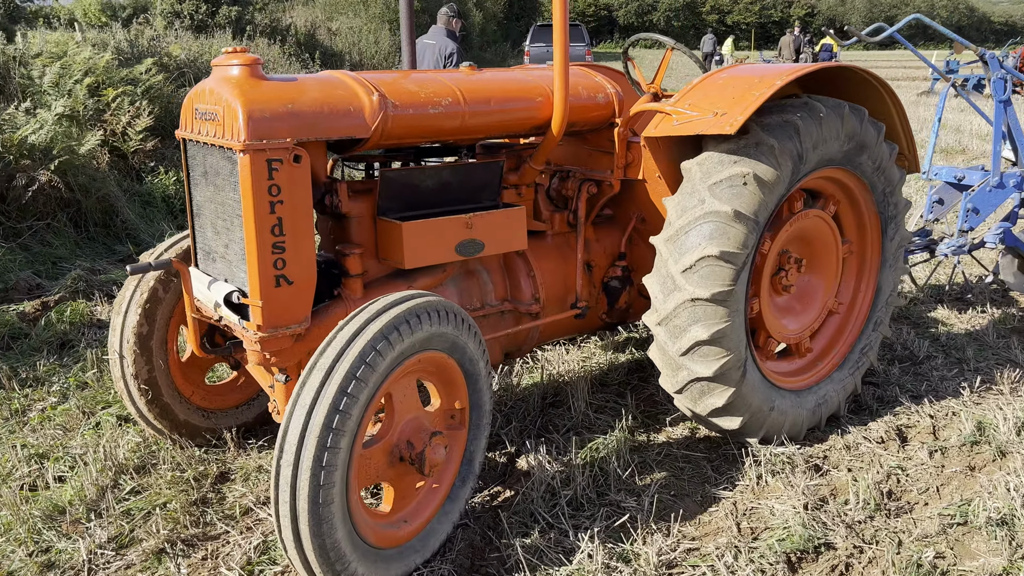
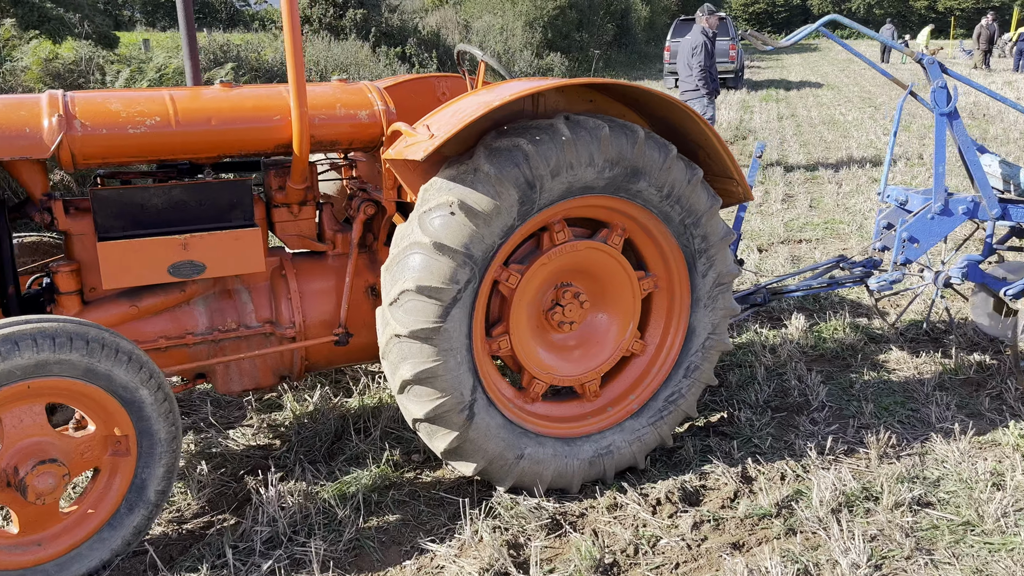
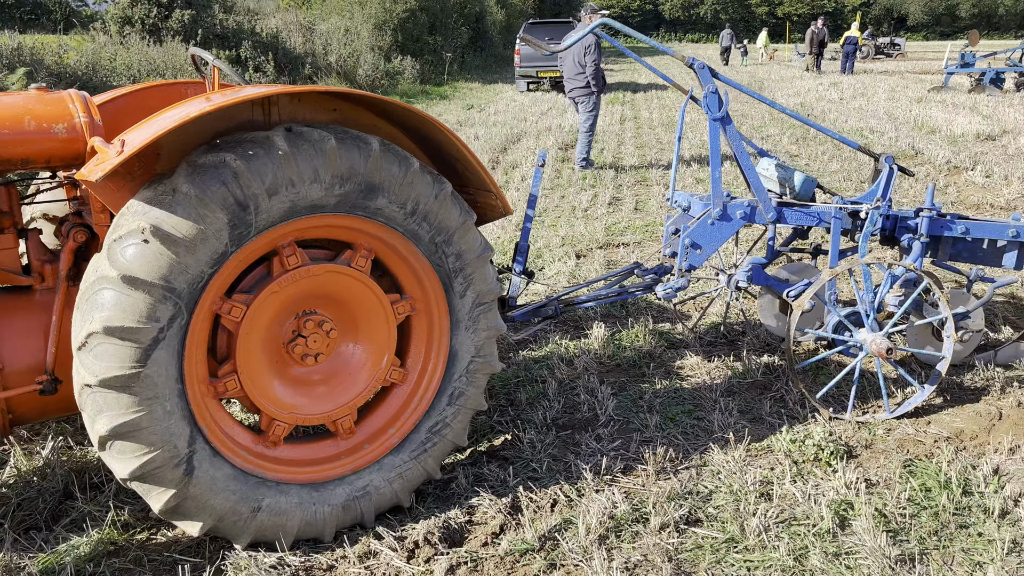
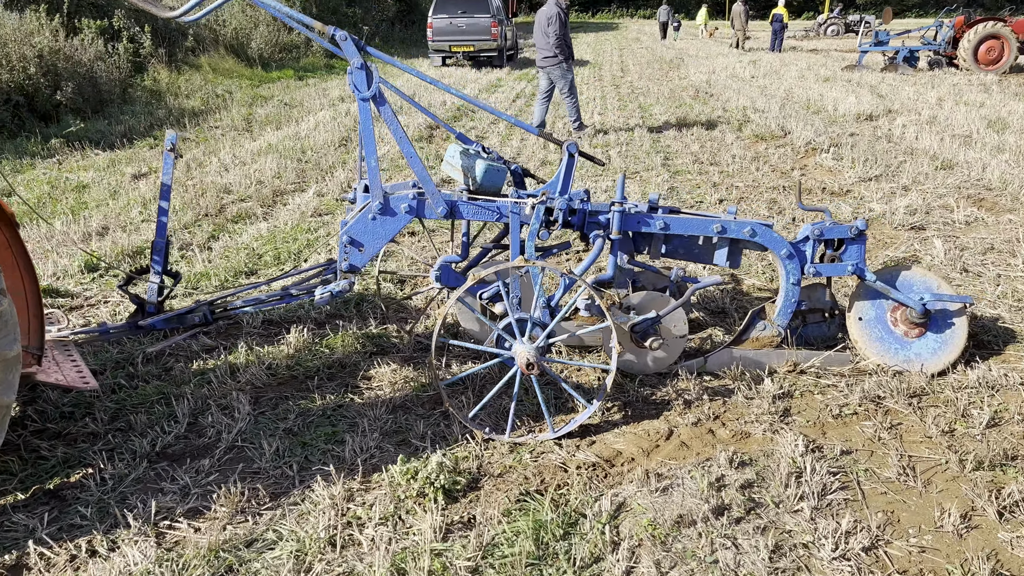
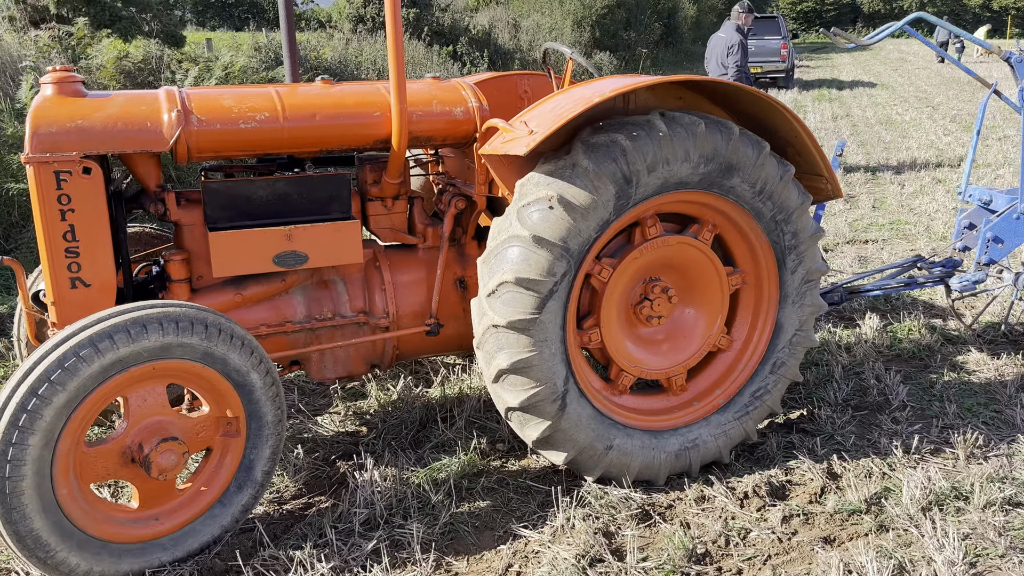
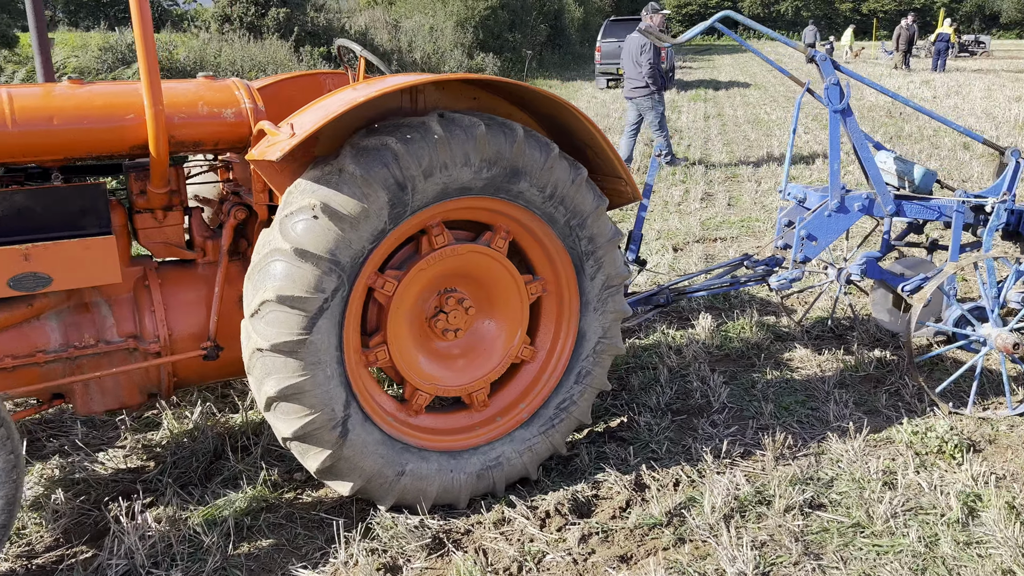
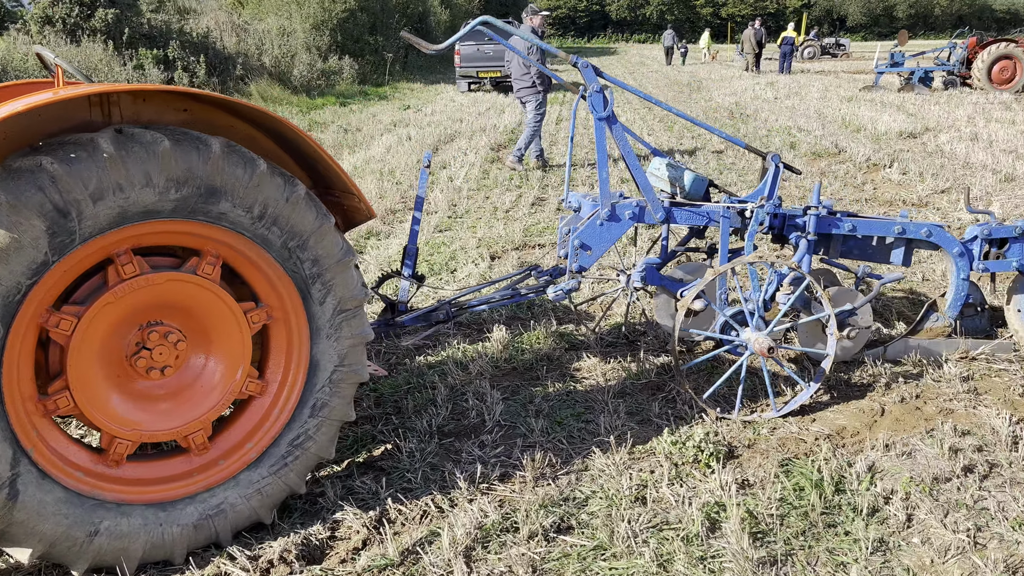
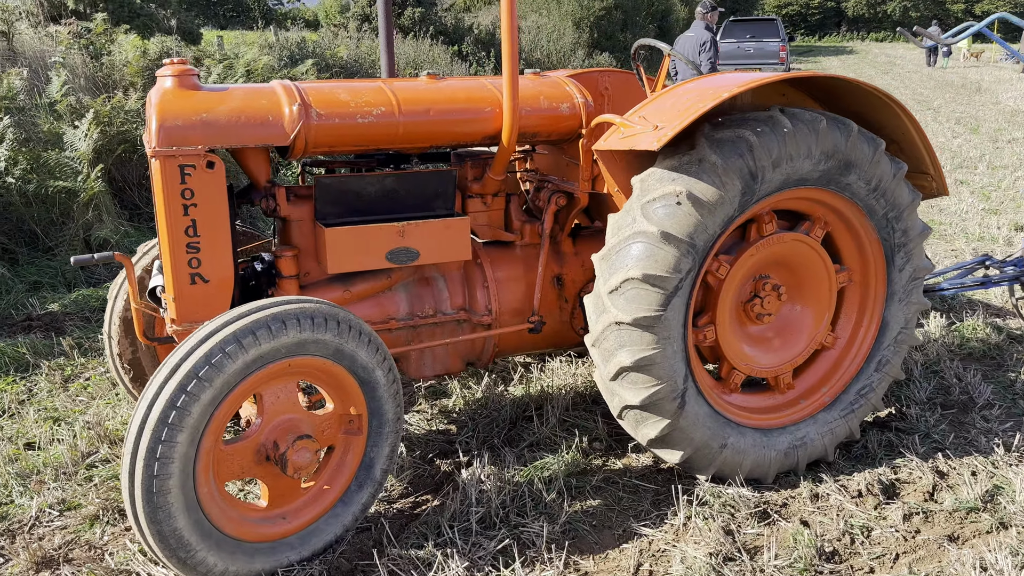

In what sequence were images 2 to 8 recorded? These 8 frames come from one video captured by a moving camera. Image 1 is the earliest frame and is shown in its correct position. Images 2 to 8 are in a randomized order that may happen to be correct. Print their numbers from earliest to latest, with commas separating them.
8, 5, 2, 6, 3, 7, 4
